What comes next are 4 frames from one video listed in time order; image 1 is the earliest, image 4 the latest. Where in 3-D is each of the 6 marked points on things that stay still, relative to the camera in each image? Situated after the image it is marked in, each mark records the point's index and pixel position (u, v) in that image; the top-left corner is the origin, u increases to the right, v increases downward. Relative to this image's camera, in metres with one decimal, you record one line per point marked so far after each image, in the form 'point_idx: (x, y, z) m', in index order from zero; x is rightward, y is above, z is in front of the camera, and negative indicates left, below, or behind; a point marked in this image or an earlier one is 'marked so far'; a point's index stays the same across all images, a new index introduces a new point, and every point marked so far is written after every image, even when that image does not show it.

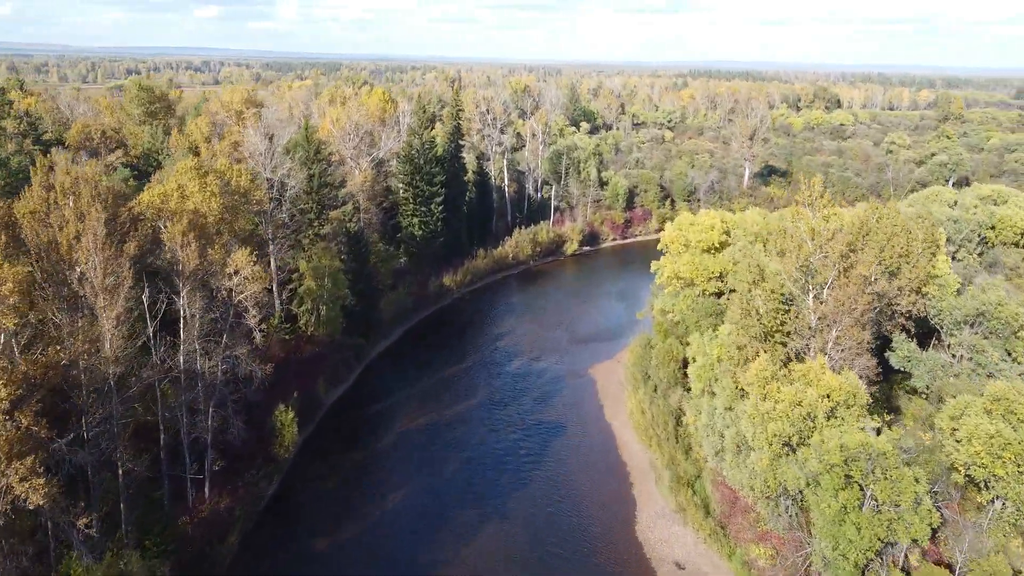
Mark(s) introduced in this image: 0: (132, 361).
0: (-8.9, -1.7, +18.9) m
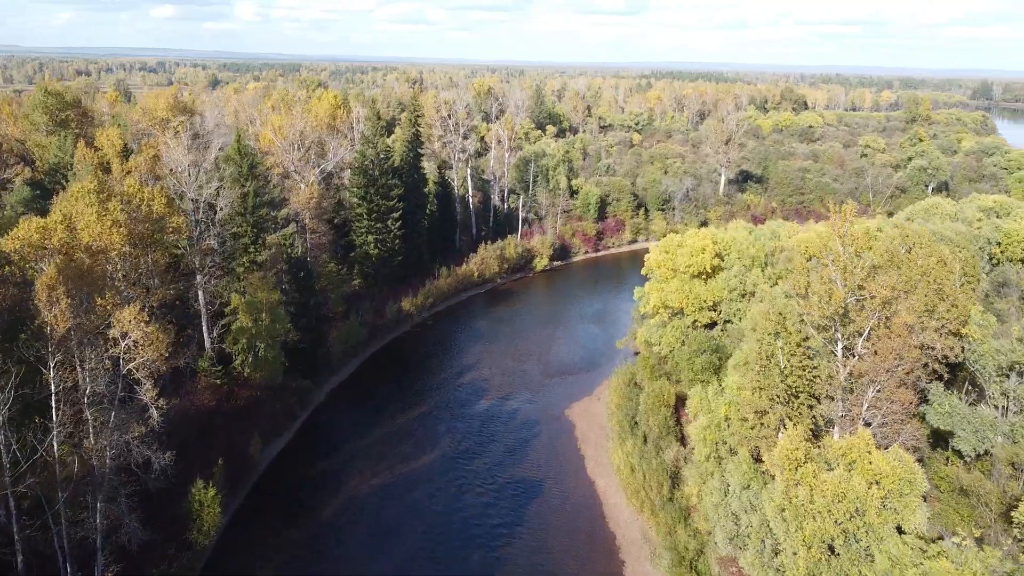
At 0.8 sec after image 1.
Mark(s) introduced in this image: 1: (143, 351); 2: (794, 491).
0: (-9.4, -3.1, +14.0) m
1: (-8.0, -1.3, +17.6) m
2: (+5.9, -4.3, +17.0) m
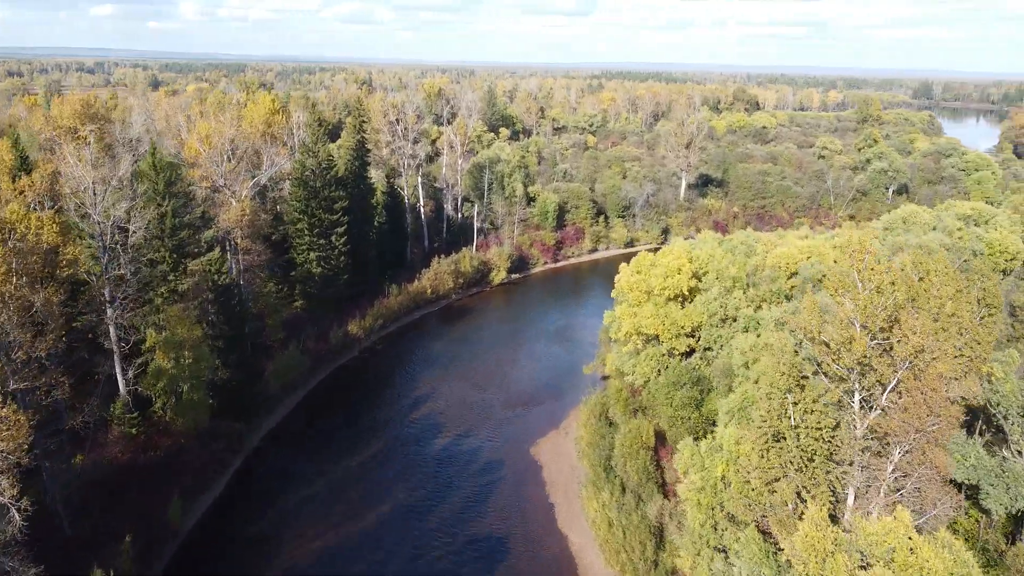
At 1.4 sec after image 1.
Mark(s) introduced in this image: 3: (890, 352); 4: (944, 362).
0: (-9.8, -4.2, +10.1) m
1: (-8.6, -2.5, +13.7) m
2: (+5.3, -5.2, +13.9) m
3: (+7.4, -1.2, +15.8) m
4: (+8.3, -1.4, +15.5) m
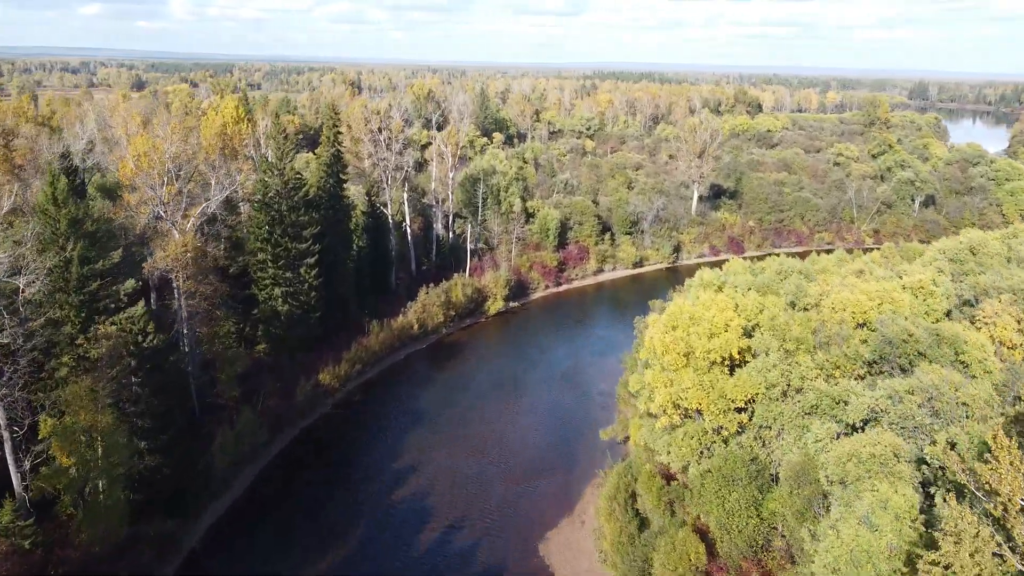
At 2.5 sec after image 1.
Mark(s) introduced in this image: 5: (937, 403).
0: (-9.5, -6.1, +3.8) m
1: (-8.3, -4.3, +7.5) m
2: (+5.6, -6.9, +7.8) m
3: (+7.7, -3.0, +9.8) m
4: (+8.6, -3.2, +9.5) m
5: (+9.8, -2.7, +18.7) m
